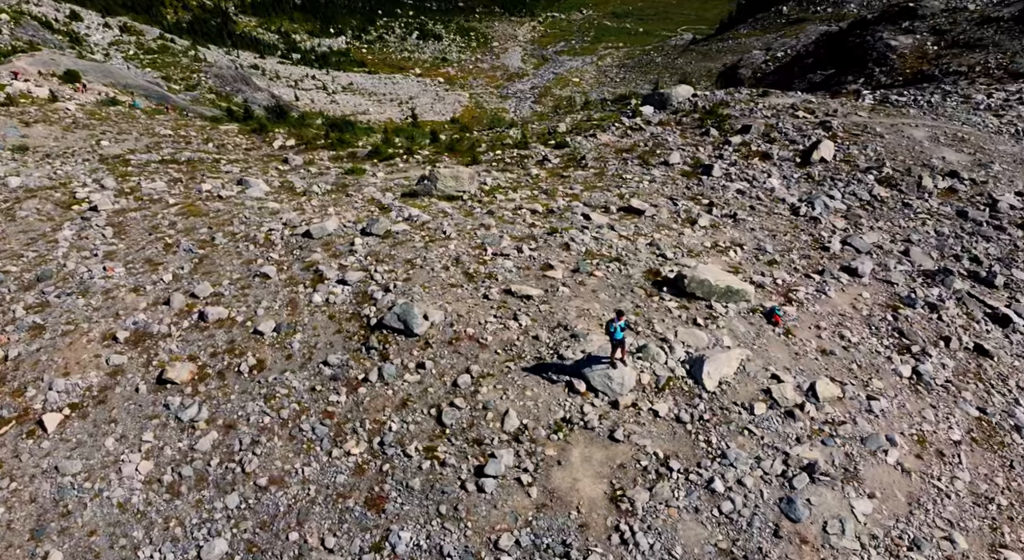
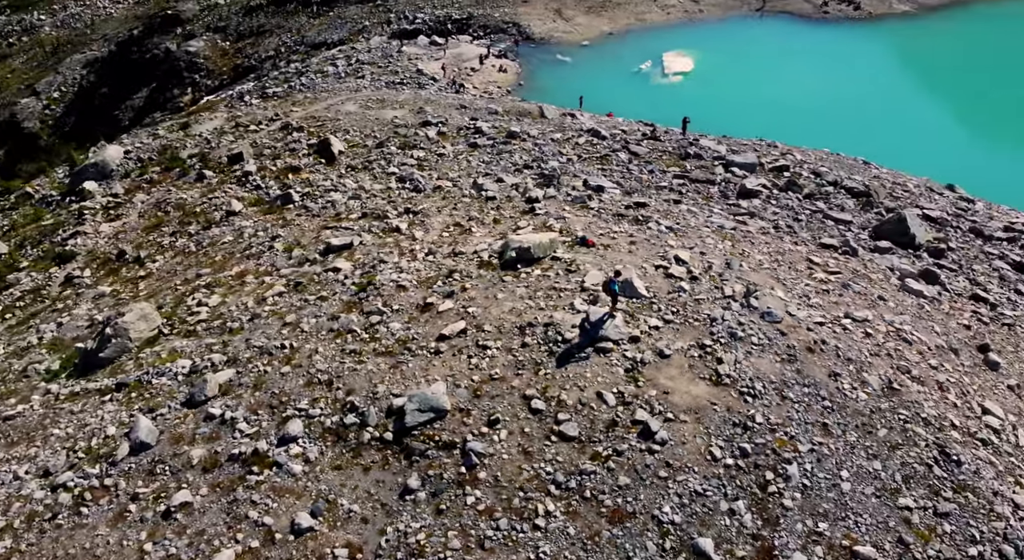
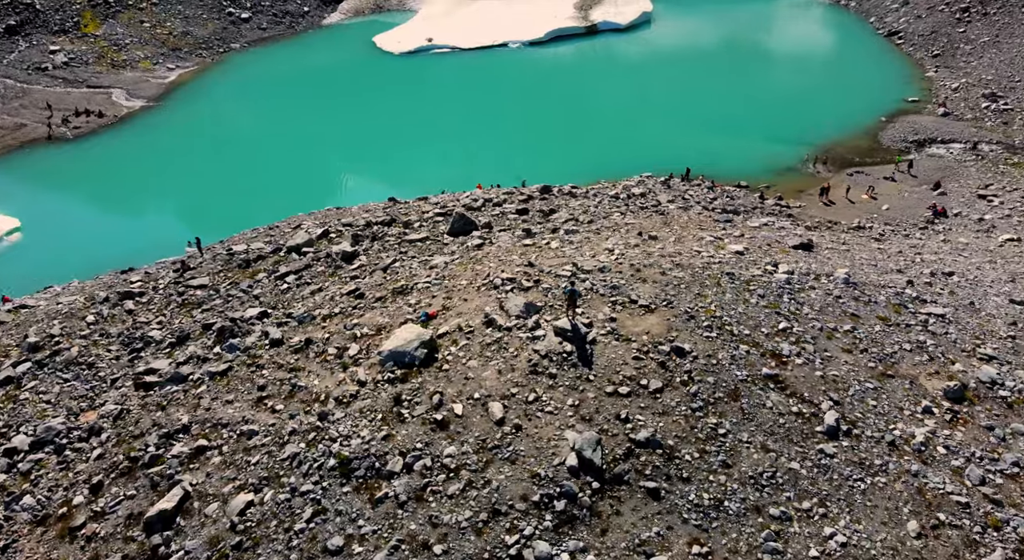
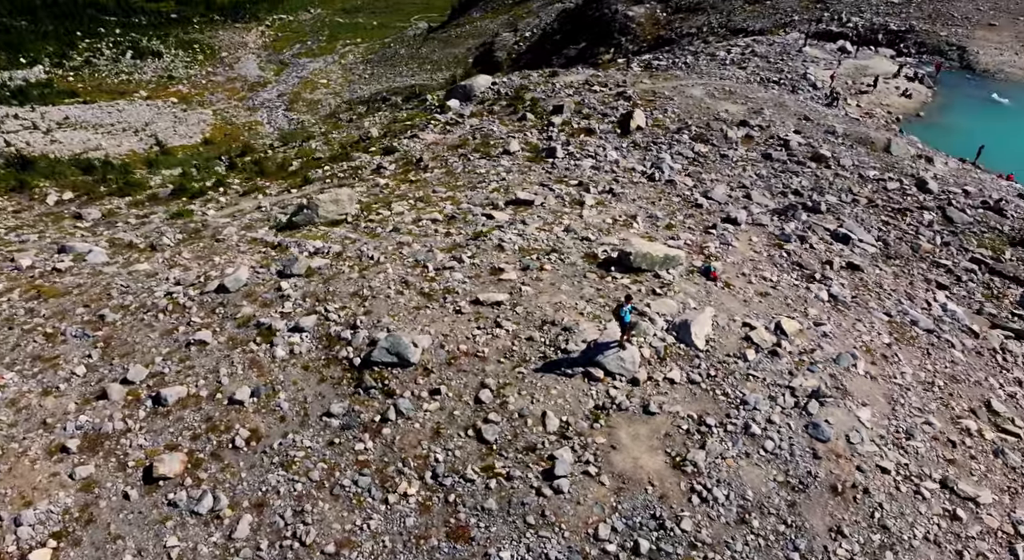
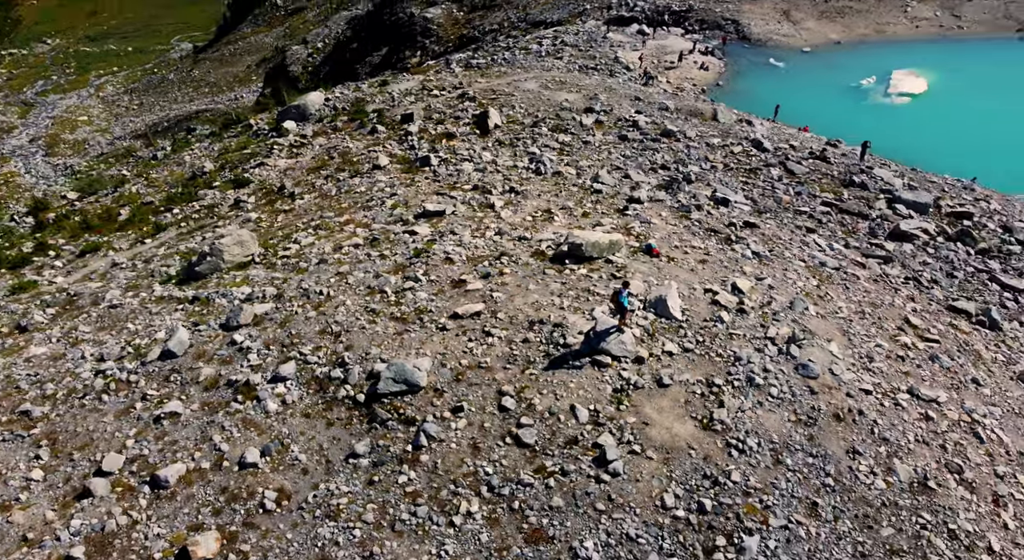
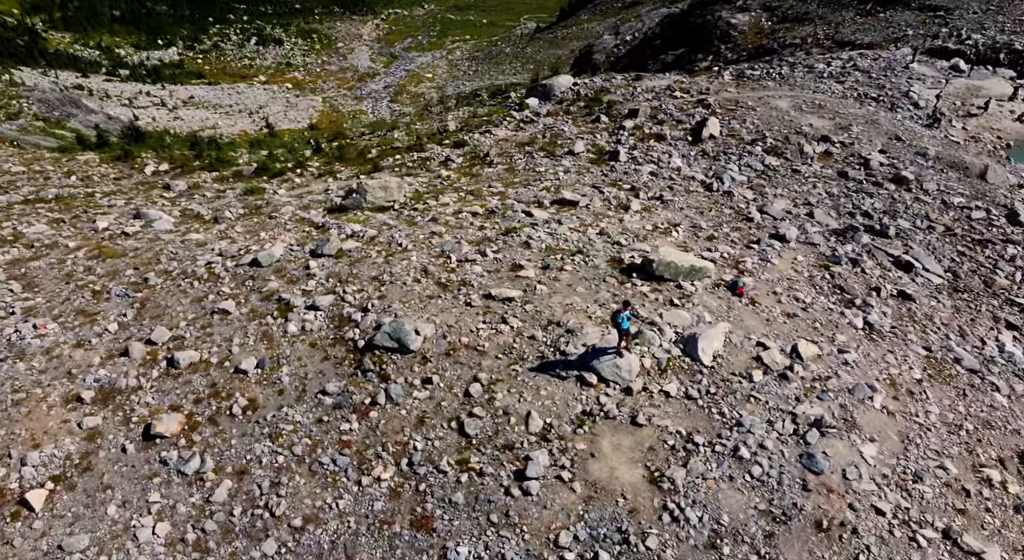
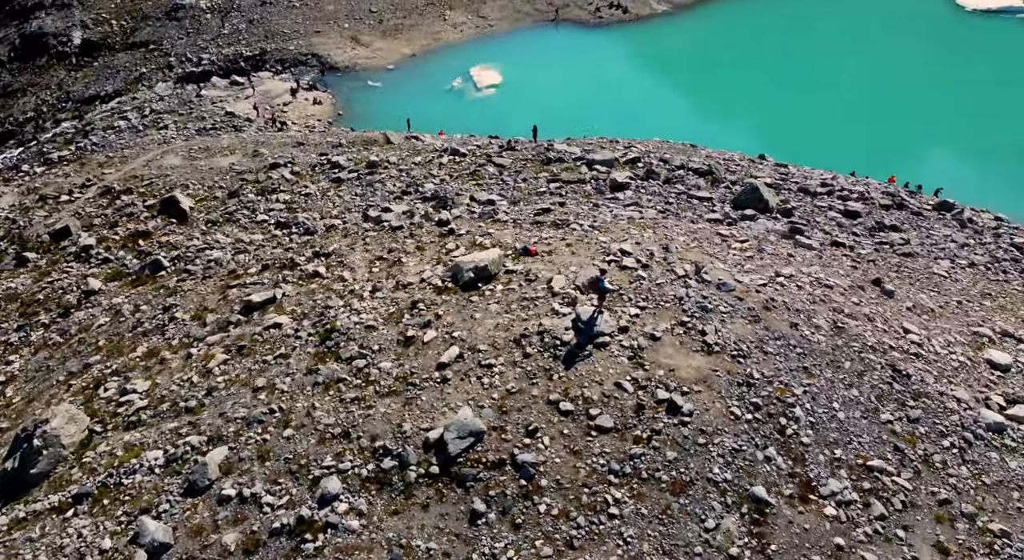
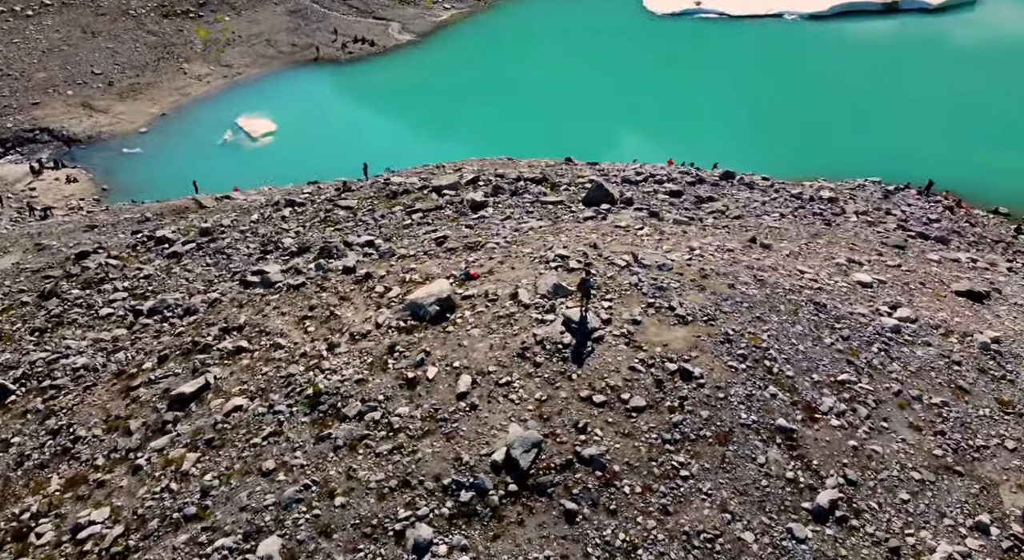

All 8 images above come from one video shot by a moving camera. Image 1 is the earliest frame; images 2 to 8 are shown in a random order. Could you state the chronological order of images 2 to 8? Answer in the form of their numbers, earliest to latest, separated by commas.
6, 4, 5, 2, 7, 8, 3
